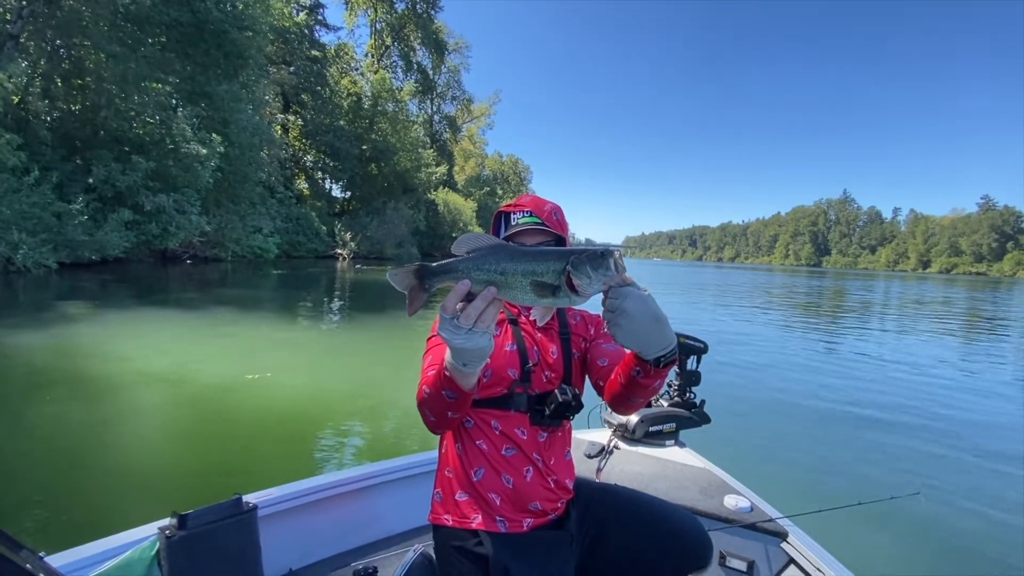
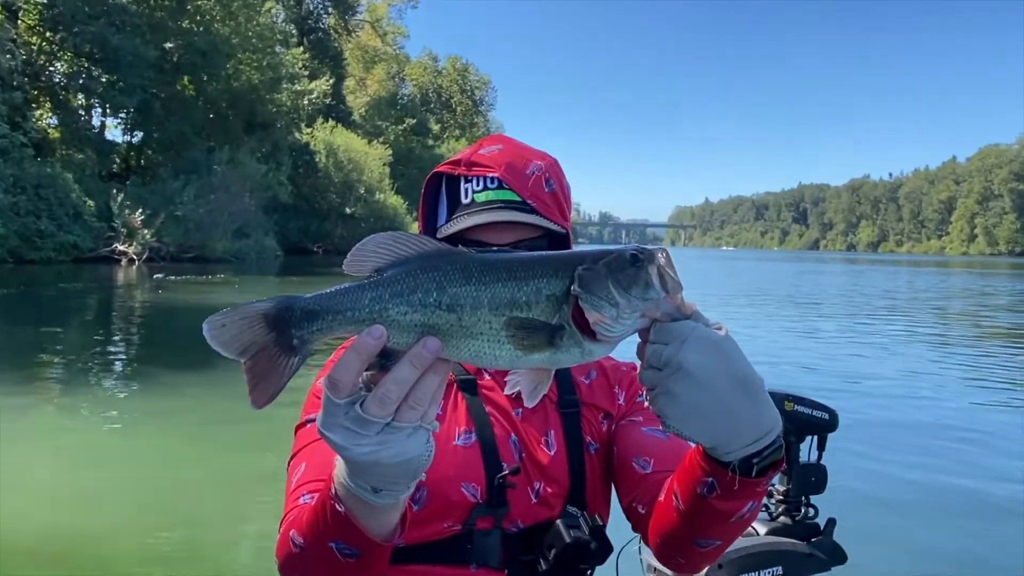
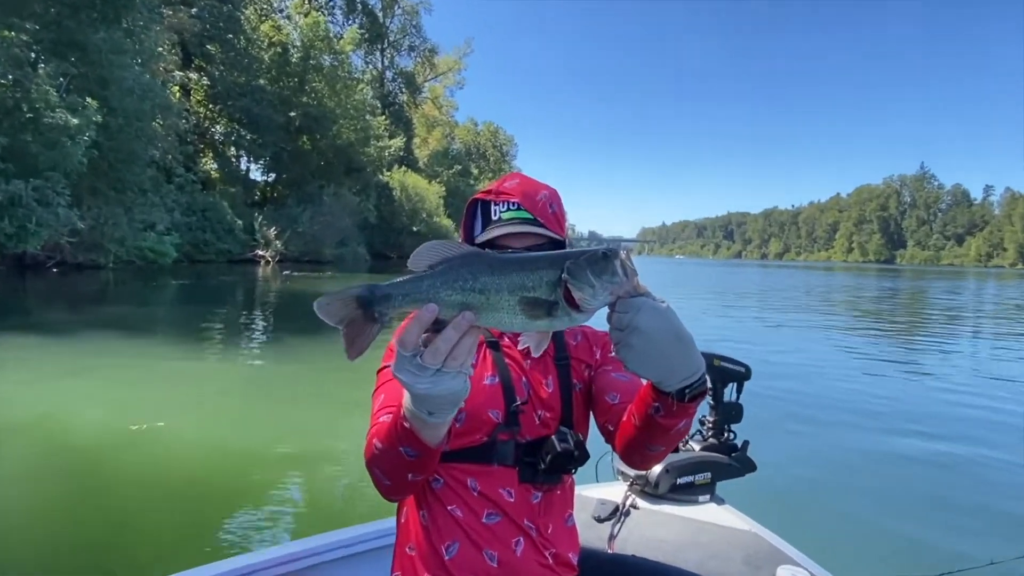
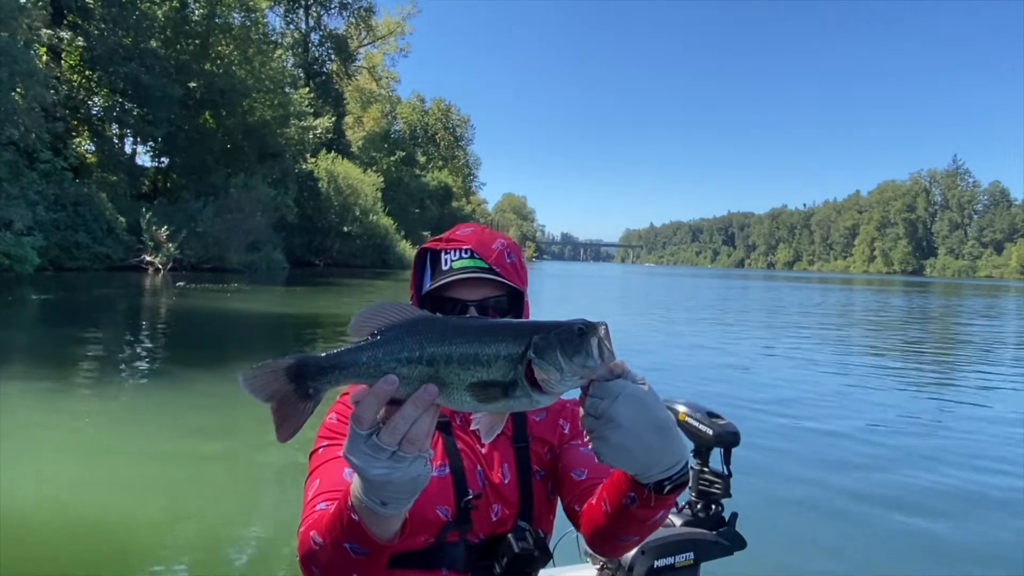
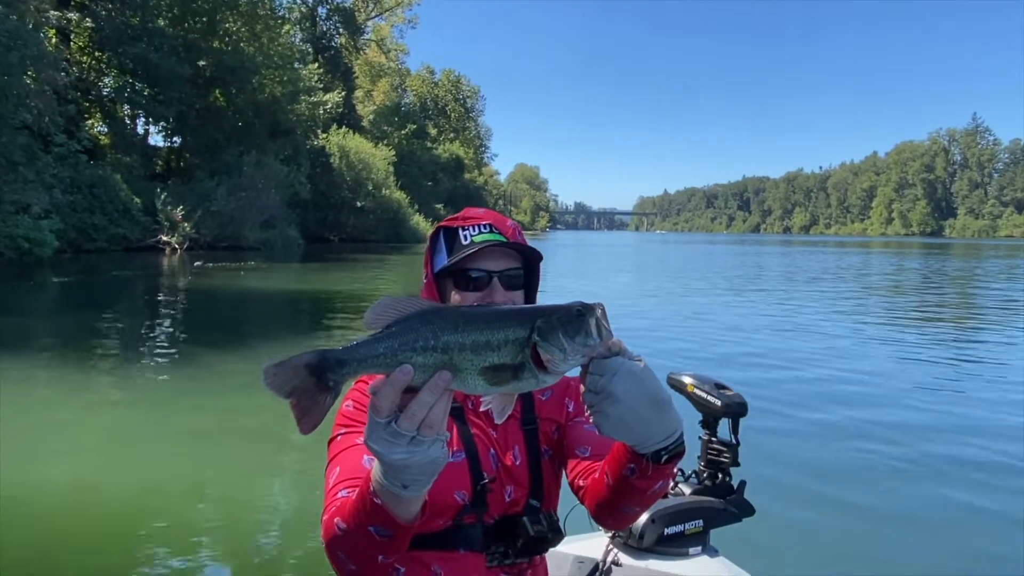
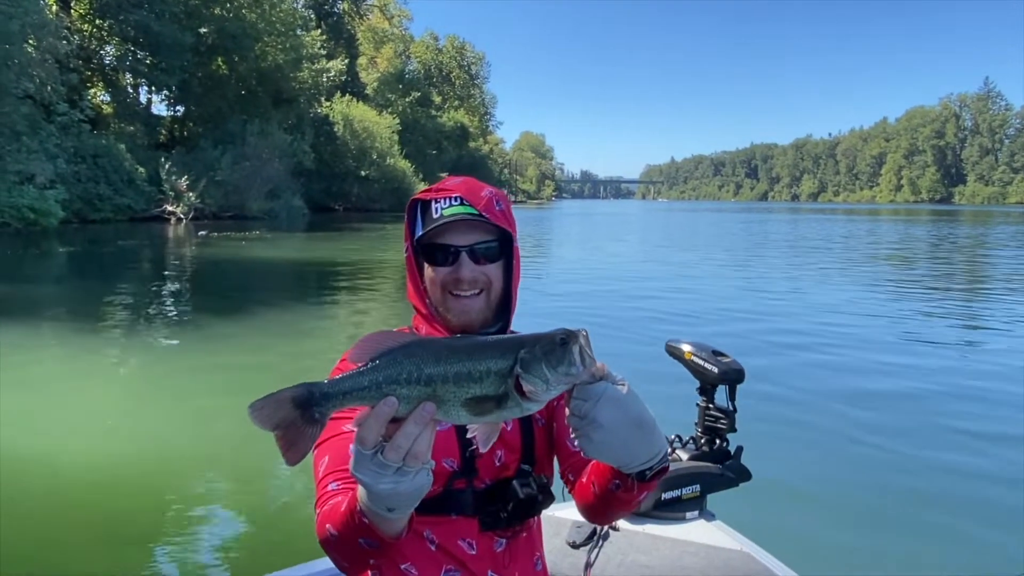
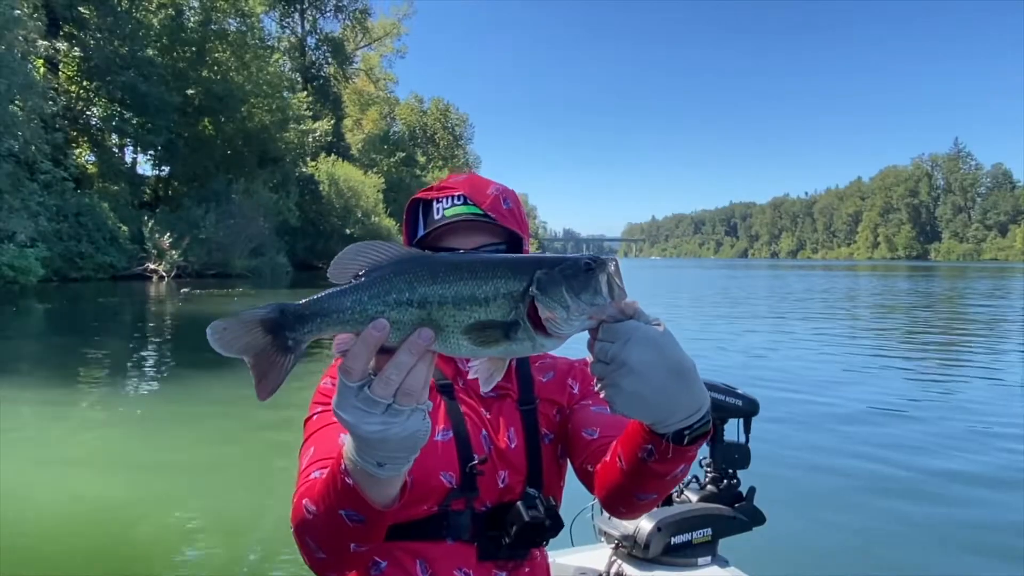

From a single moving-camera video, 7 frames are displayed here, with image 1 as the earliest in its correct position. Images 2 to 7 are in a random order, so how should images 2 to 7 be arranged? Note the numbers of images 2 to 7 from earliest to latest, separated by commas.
3, 2, 7, 4, 5, 6
